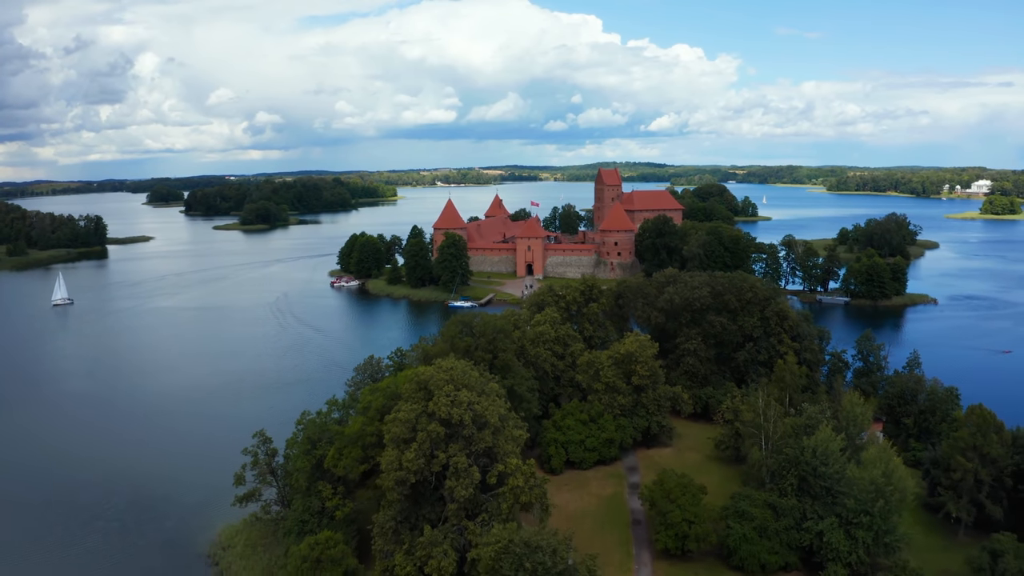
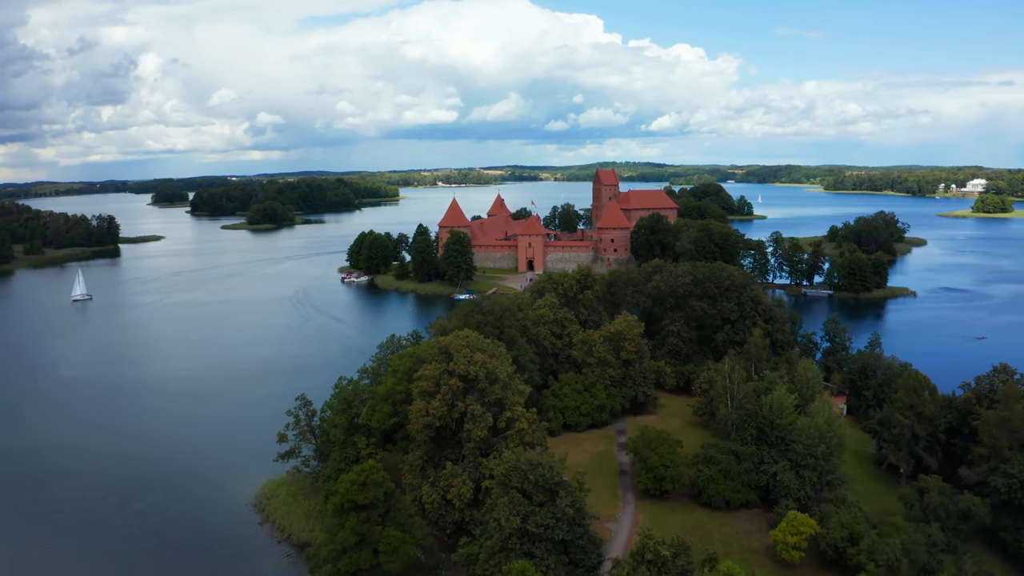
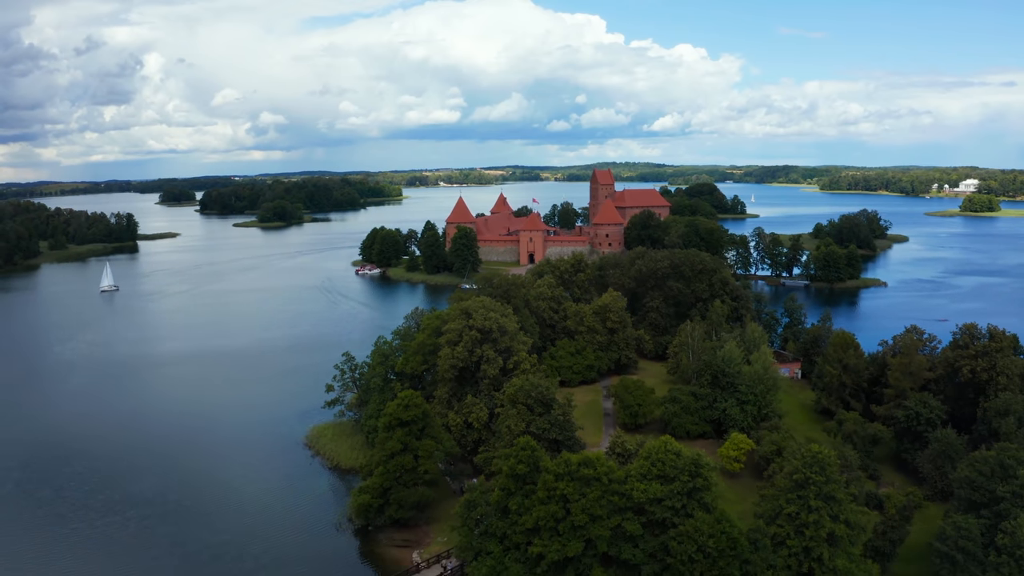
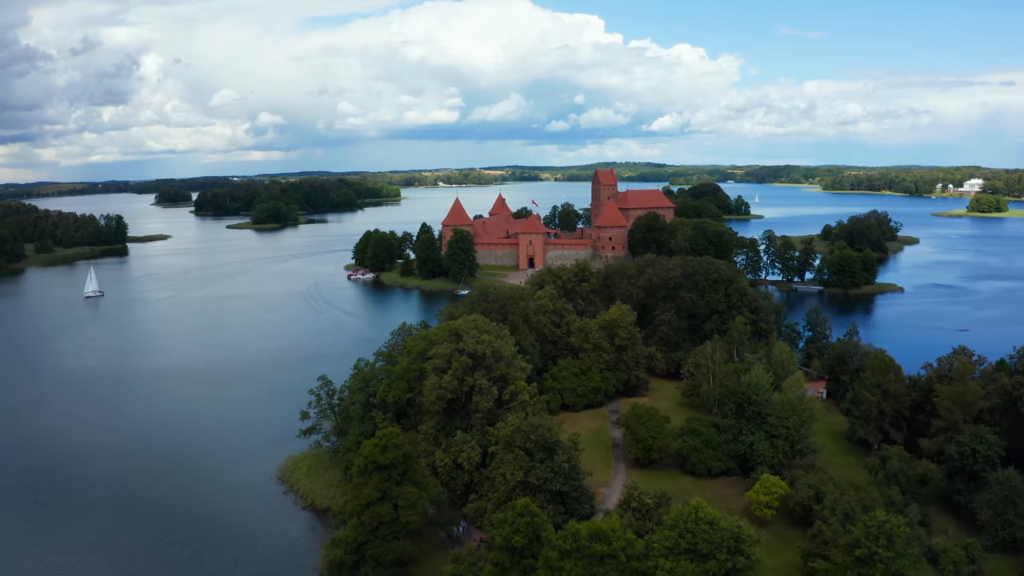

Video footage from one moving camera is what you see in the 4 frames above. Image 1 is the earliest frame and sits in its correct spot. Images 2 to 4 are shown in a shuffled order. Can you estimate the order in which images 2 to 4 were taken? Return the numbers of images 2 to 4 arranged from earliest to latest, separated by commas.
2, 4, 3
